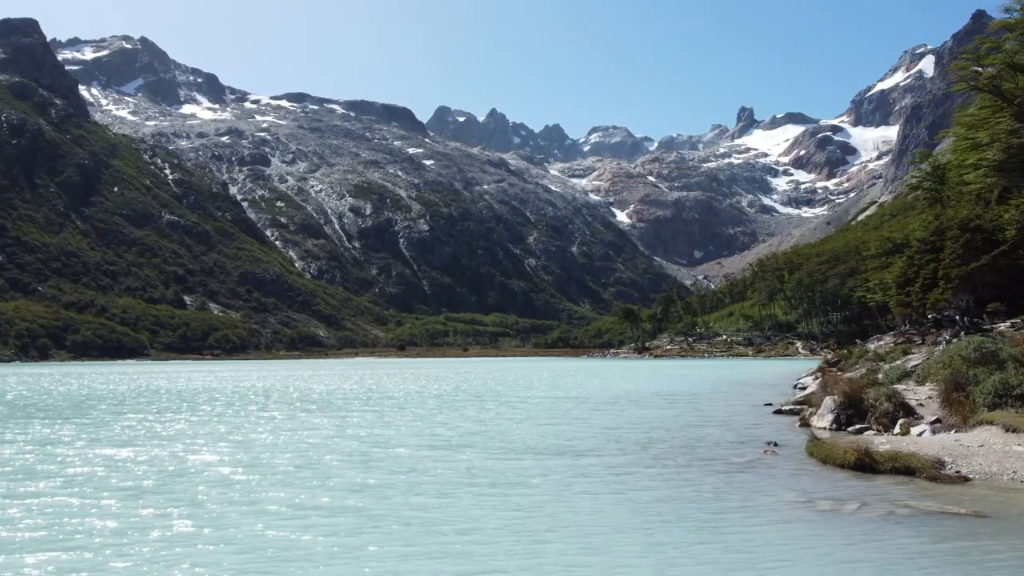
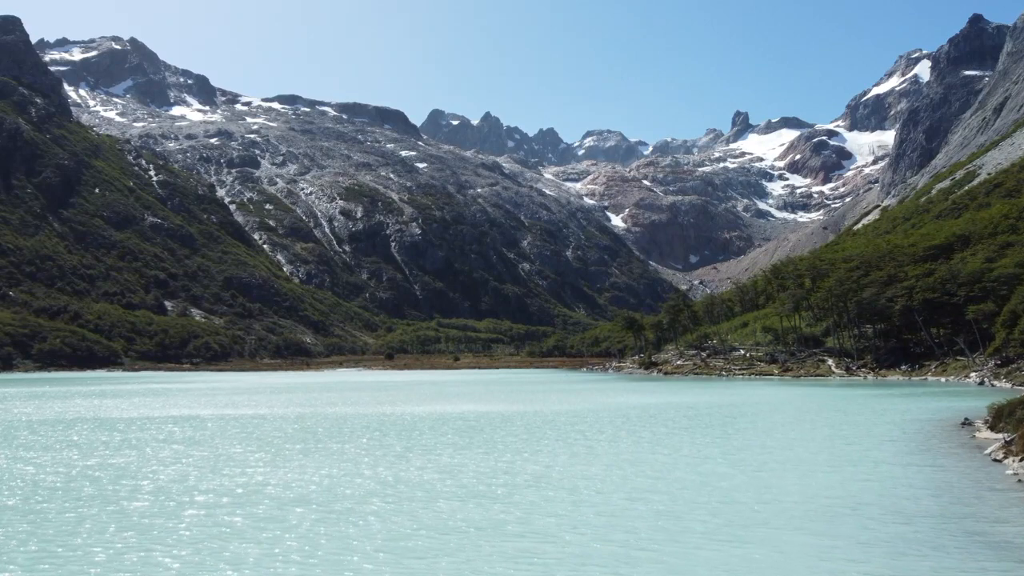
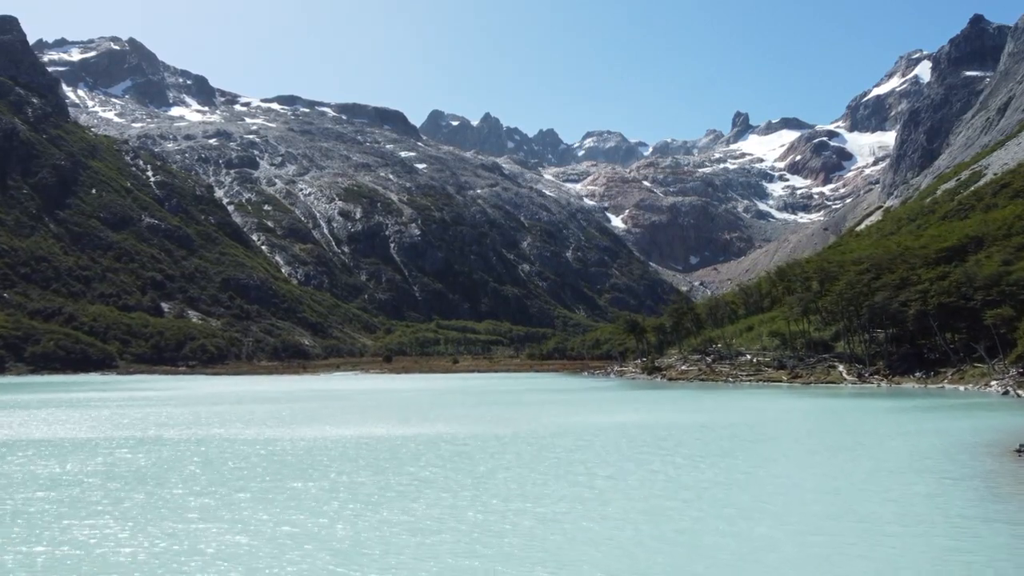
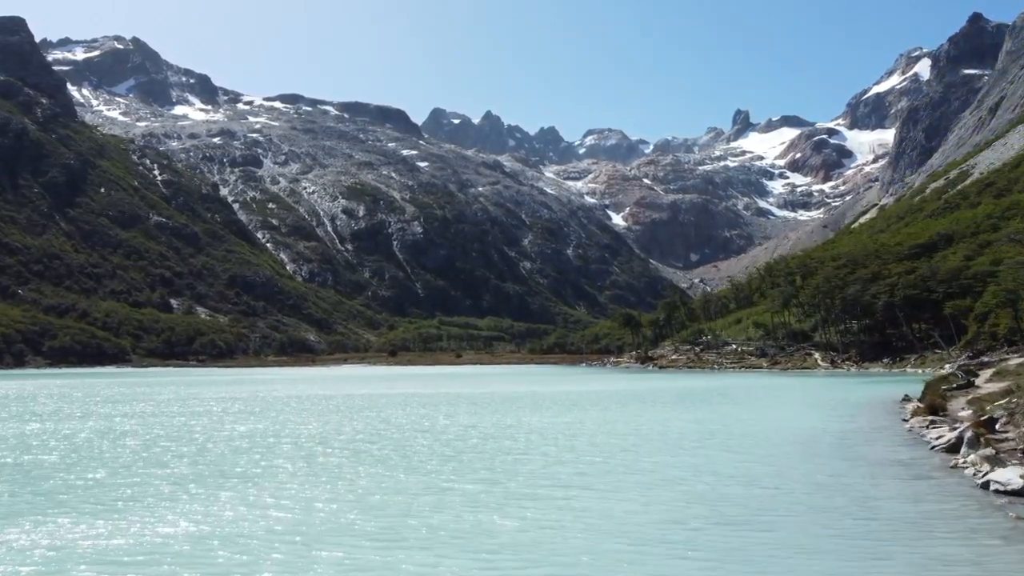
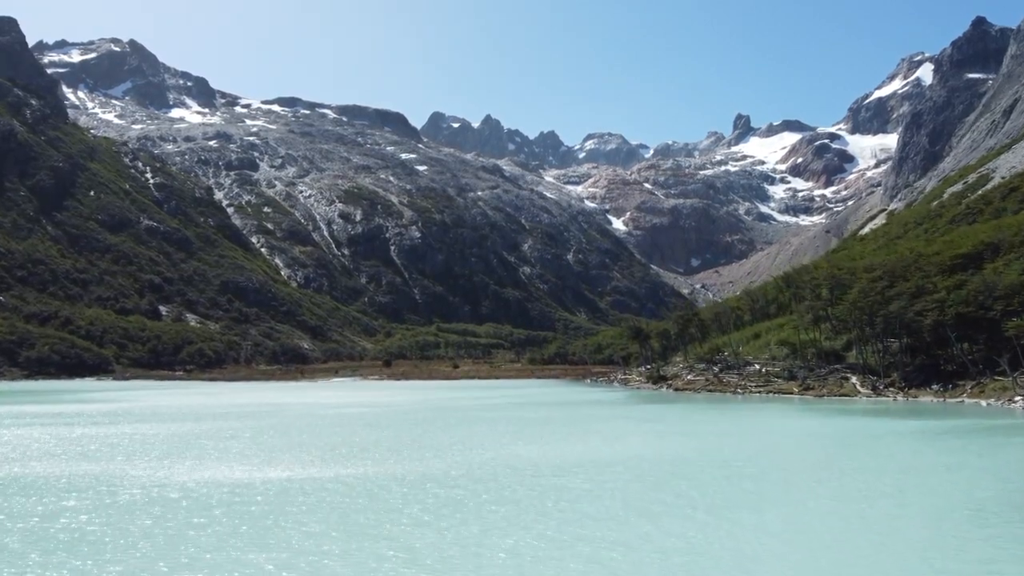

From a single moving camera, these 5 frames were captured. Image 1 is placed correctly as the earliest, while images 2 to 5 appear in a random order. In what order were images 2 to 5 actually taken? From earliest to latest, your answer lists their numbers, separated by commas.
4, 2, 3, 5
